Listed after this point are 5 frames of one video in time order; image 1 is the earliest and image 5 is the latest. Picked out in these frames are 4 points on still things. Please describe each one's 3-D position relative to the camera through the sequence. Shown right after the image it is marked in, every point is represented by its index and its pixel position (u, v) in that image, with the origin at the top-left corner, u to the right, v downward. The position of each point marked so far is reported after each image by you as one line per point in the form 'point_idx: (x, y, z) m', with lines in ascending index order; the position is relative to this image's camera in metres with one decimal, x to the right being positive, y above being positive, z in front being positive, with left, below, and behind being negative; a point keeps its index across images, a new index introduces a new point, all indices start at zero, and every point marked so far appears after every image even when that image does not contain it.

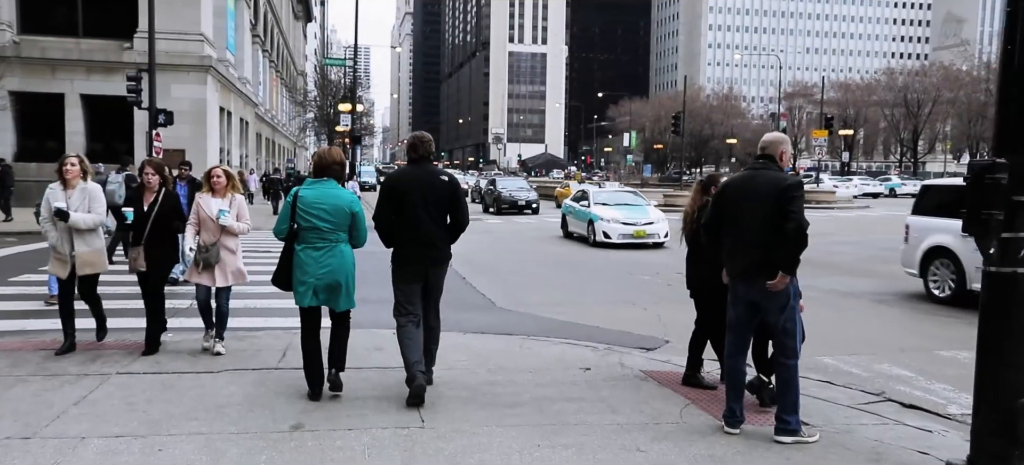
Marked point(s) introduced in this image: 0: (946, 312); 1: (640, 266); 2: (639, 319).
0: (+5.8, -1.1, +10.8) m
1: (+2.4, -0.6, +15.2) m
2: (+1.6, -1.1, +10.2) m
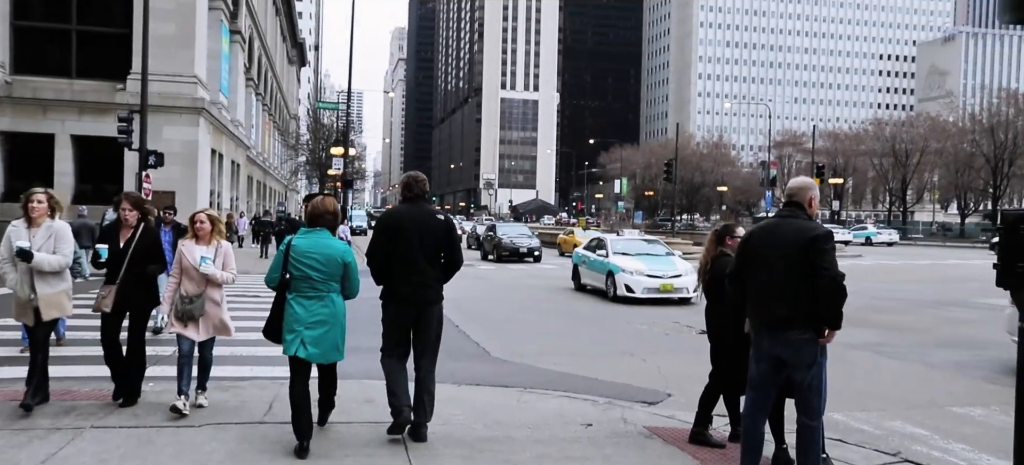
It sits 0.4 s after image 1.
0: (+5.7, -1.7, +10.5) m
1: (+2.3, -1.5, +14.9) m
2: (+1.5, -1.7, +9.9) m
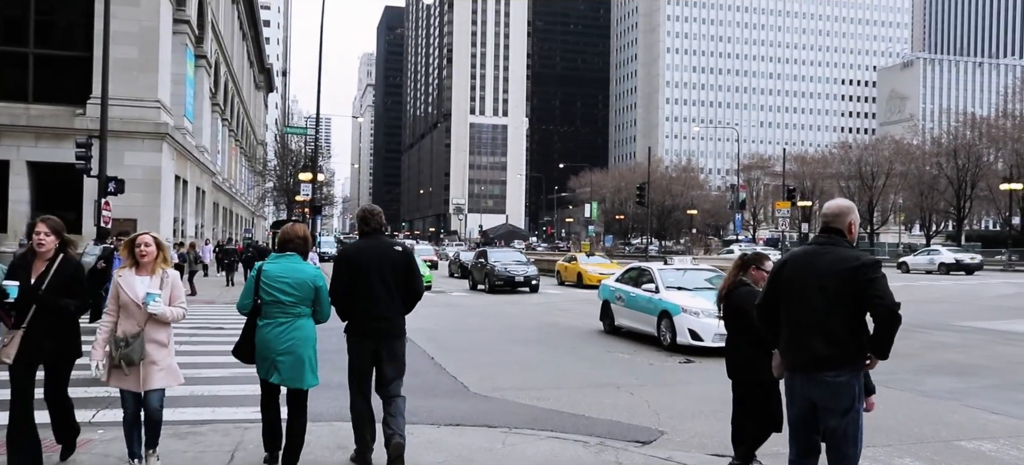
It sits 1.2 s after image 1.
0: (+5.5, -2.0, +10.1) m
1: (+1.9, -2.0, +14.4) m
2: (+1.3, -2.0, +9.4) m
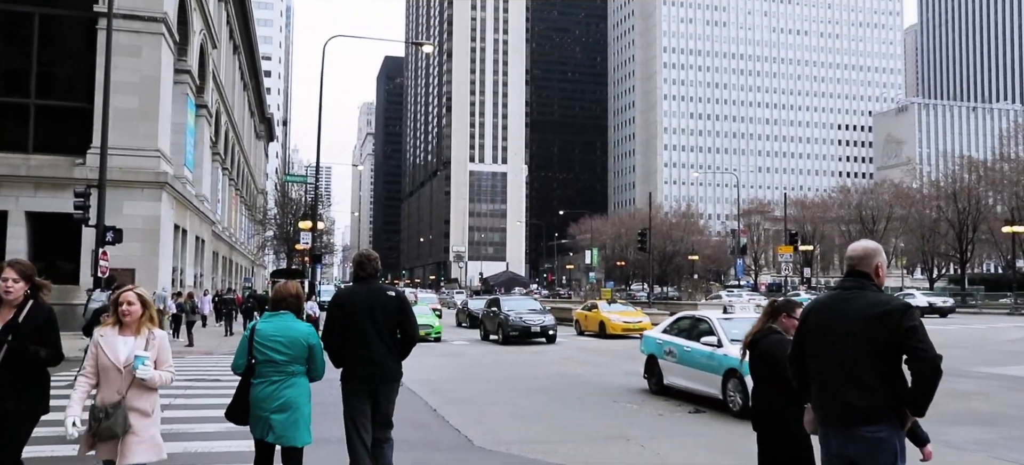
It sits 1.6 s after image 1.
0: (+5.5, -2.6, +9.7) m
1: (+1.9, -2.8, +14.0) m
2: (+1.4, -2.5, +8.9) m
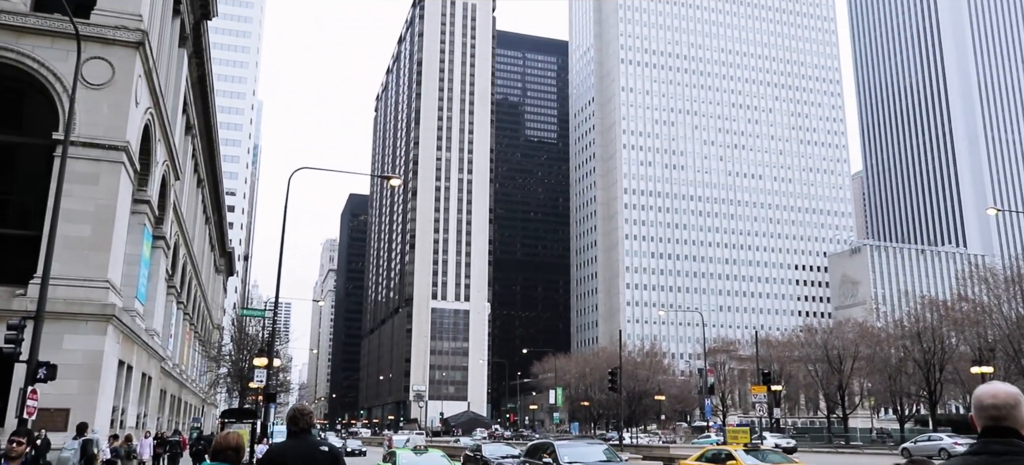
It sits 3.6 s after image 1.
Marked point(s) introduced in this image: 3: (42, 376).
0: (+5.4, -4.0, +8.3) m
1: (+1.6, -4.9, +12.3) m
2: (+1.3, -3.8, +7.4) m
3: (-11.2, -3.4, +19.3) m
